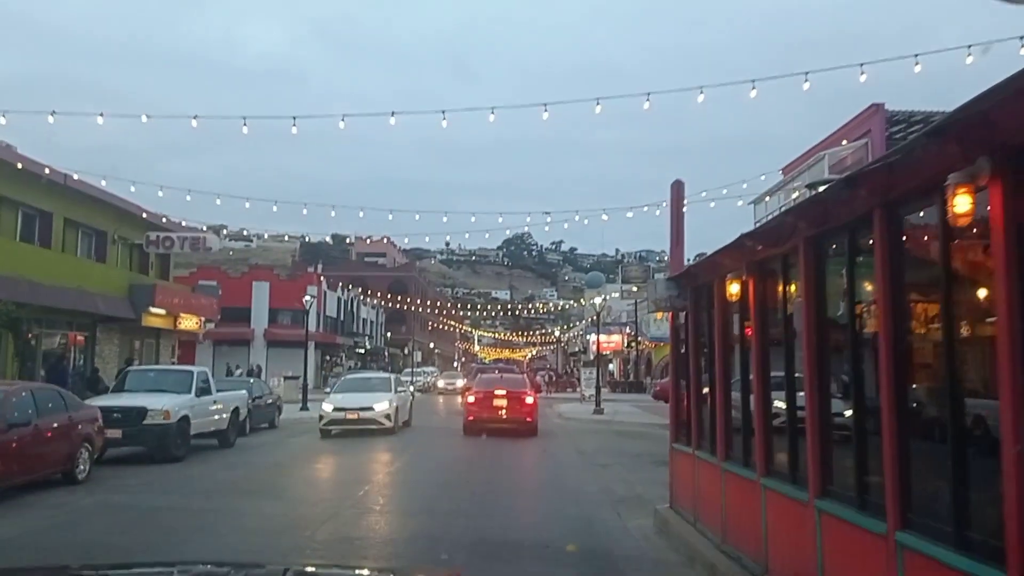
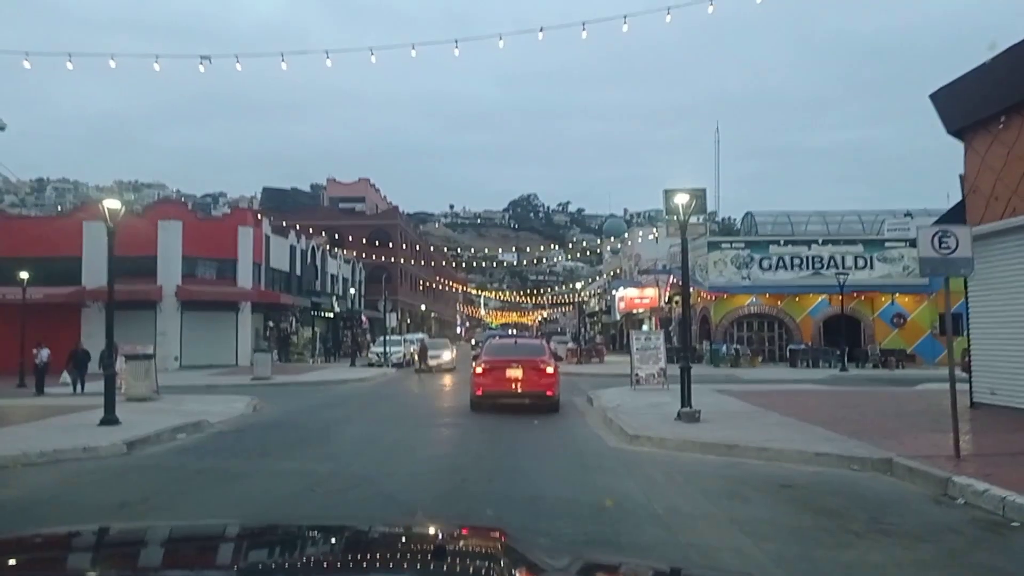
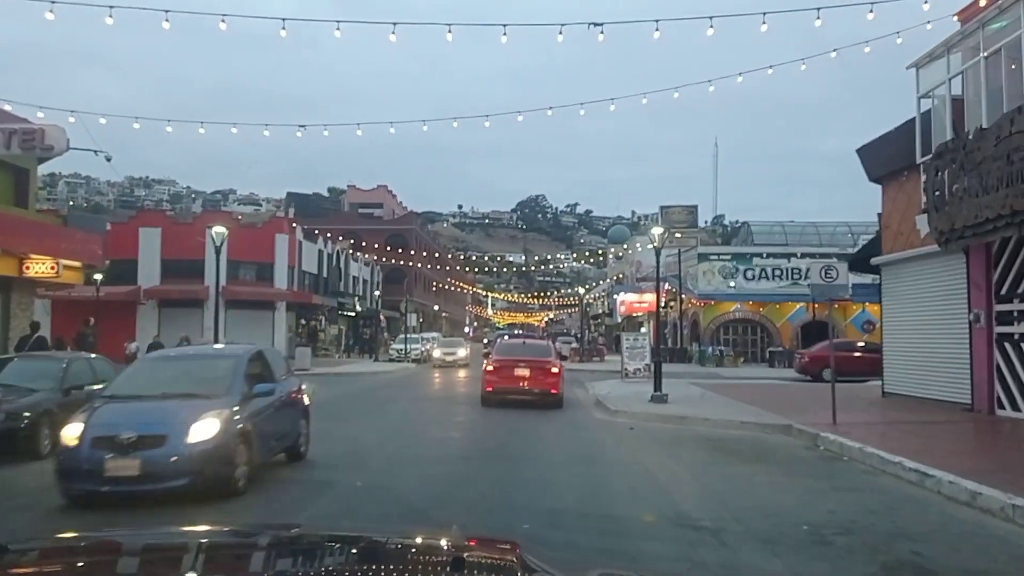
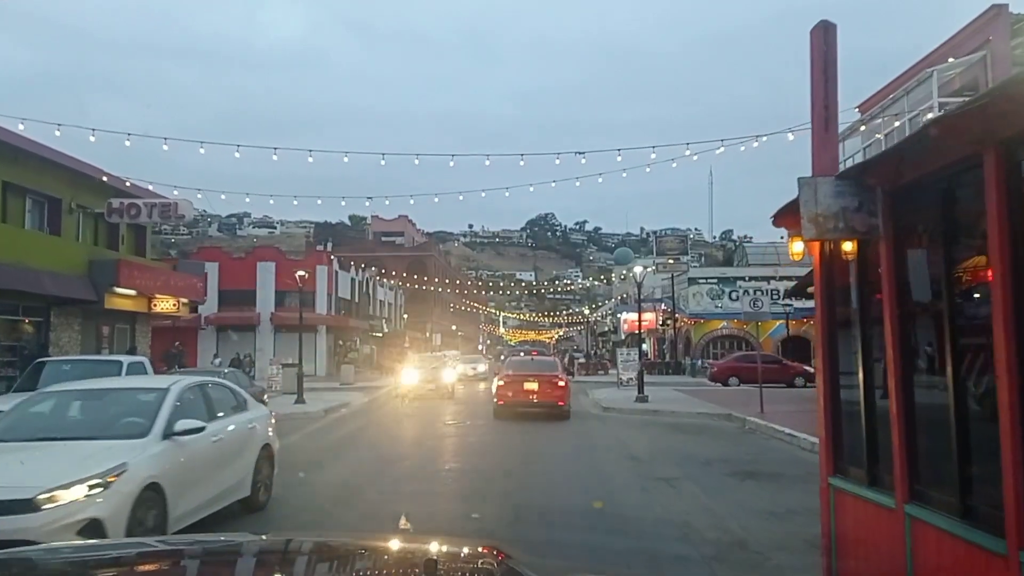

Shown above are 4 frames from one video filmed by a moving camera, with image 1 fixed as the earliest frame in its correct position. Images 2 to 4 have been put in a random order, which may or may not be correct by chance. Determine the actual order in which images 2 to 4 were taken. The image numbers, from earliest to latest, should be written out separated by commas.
4, 3, 2
